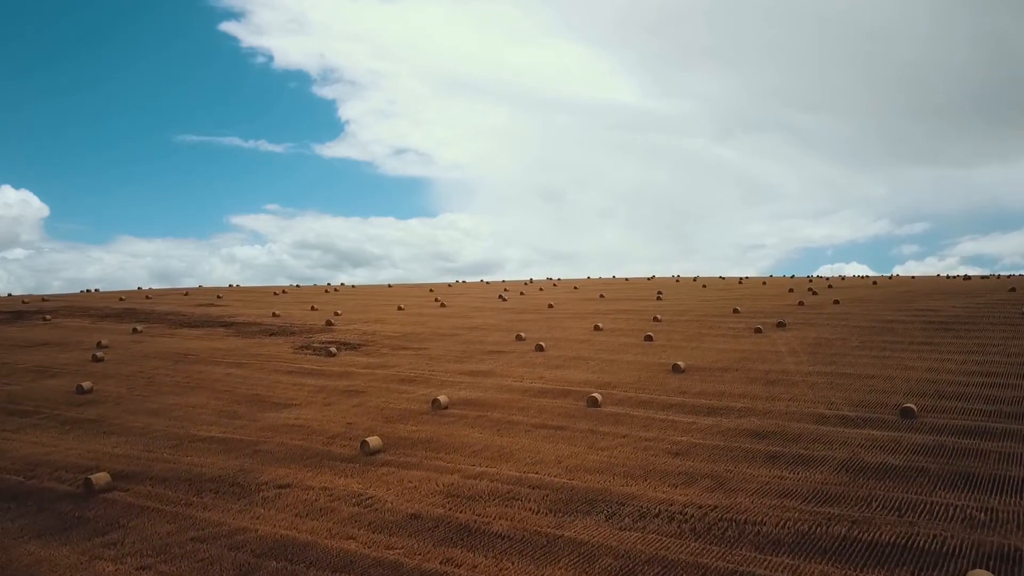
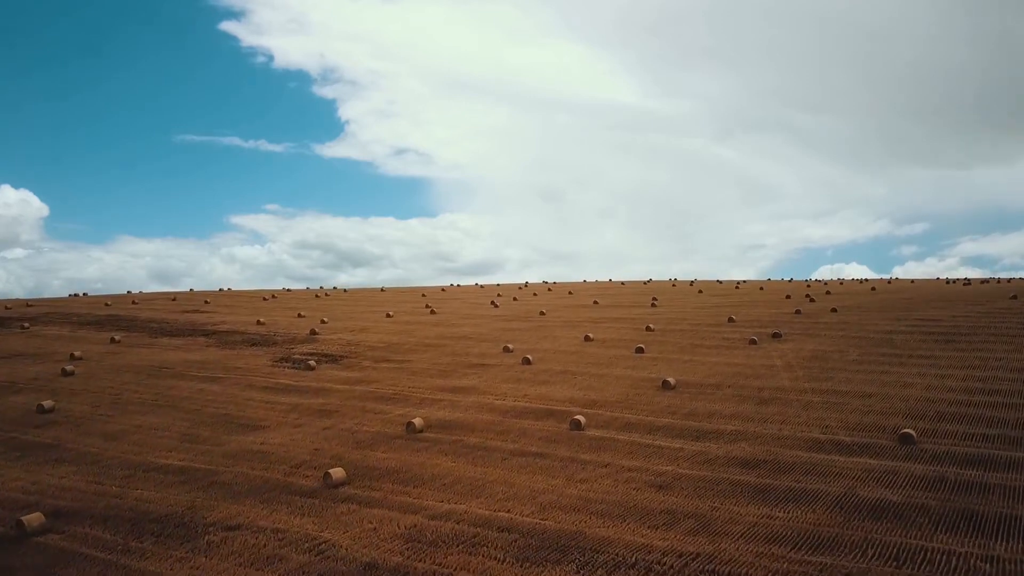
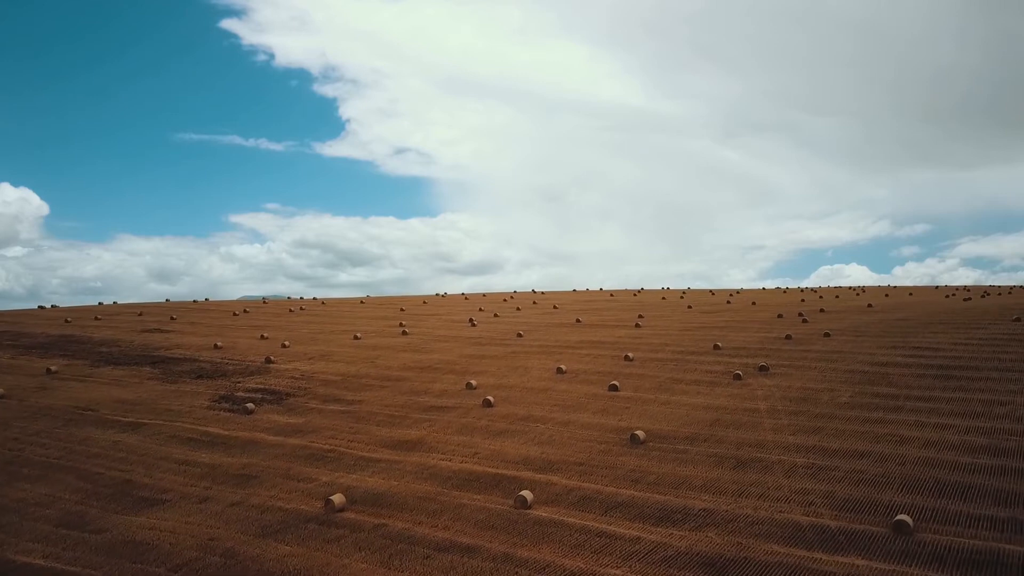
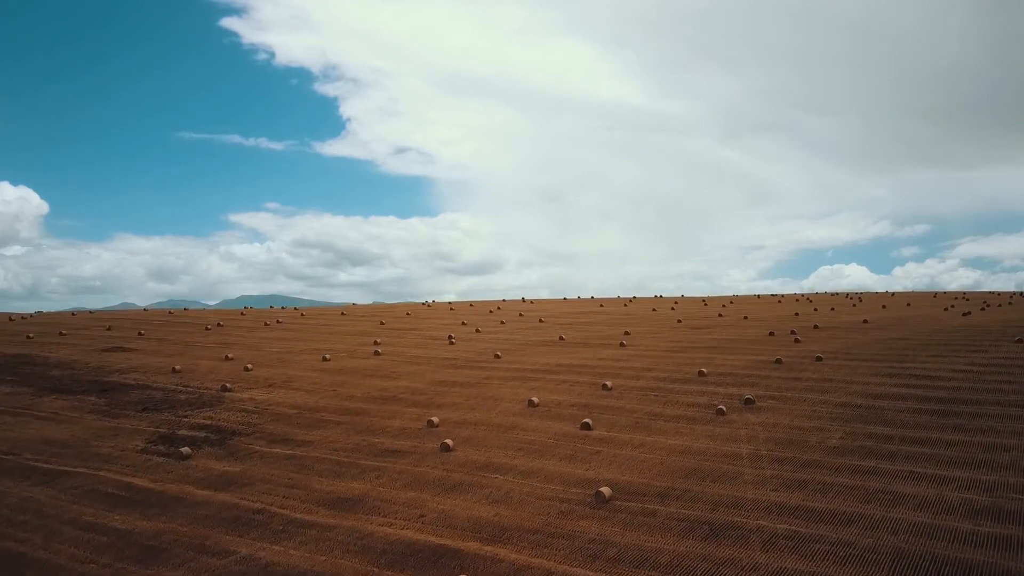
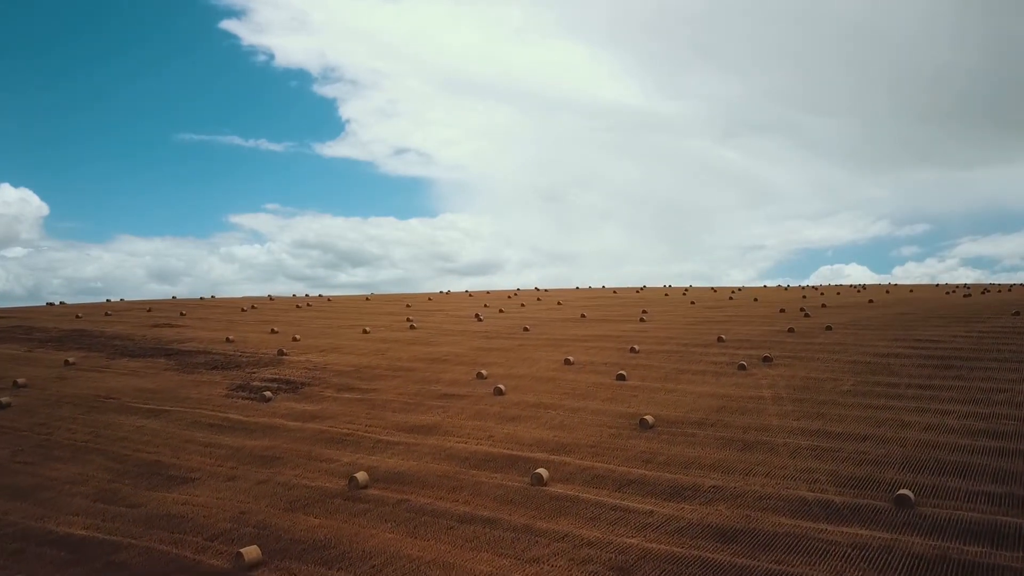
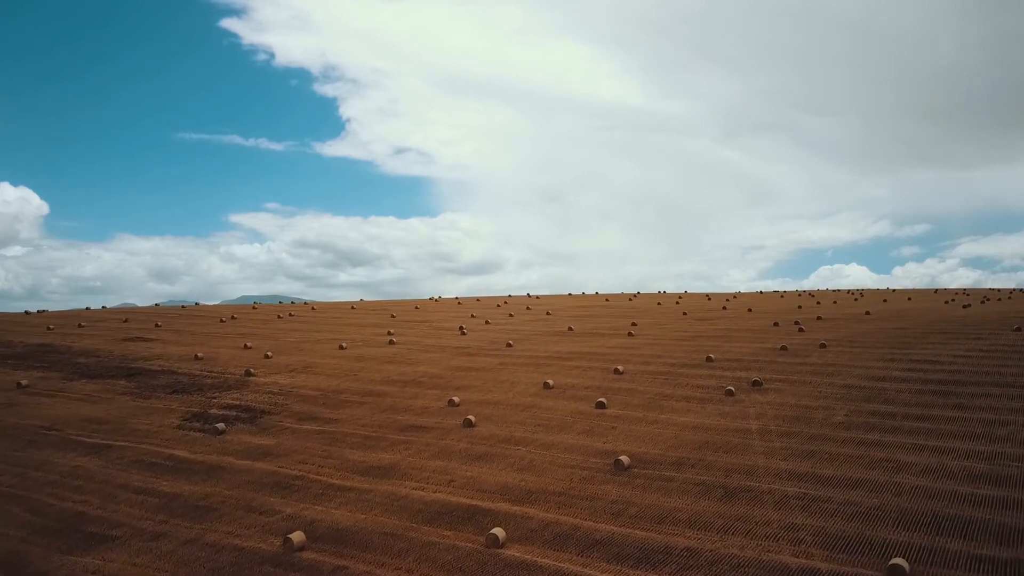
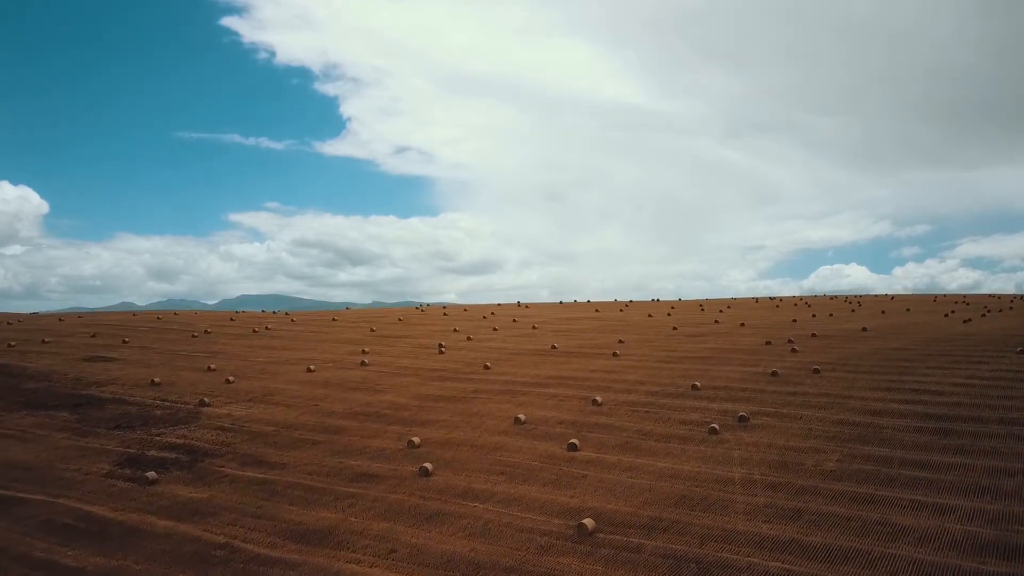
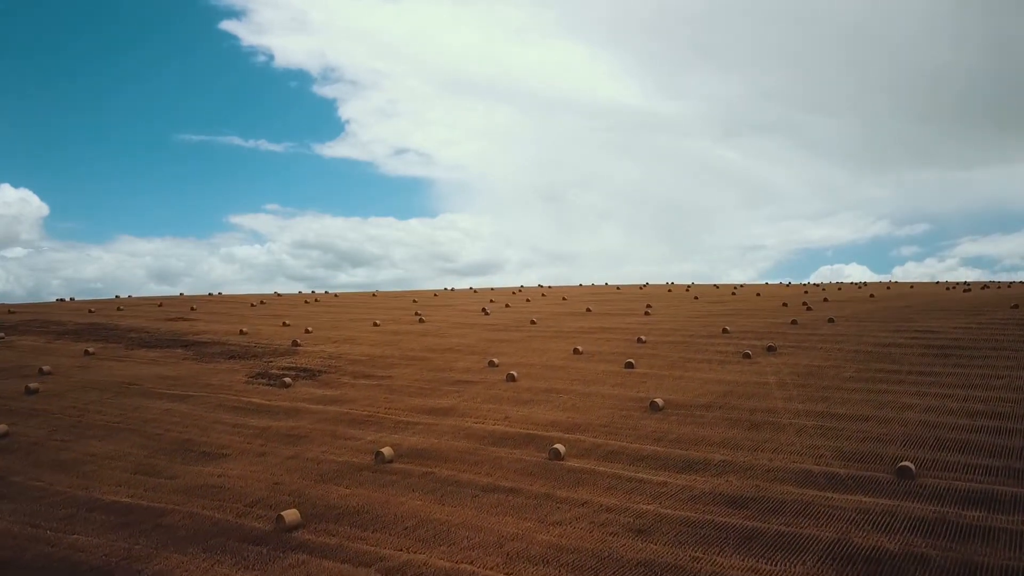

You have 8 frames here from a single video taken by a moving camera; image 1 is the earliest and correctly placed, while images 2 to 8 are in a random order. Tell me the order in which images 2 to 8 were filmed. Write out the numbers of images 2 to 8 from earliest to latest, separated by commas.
2, 8, 5, 3, 6, 4, 7
